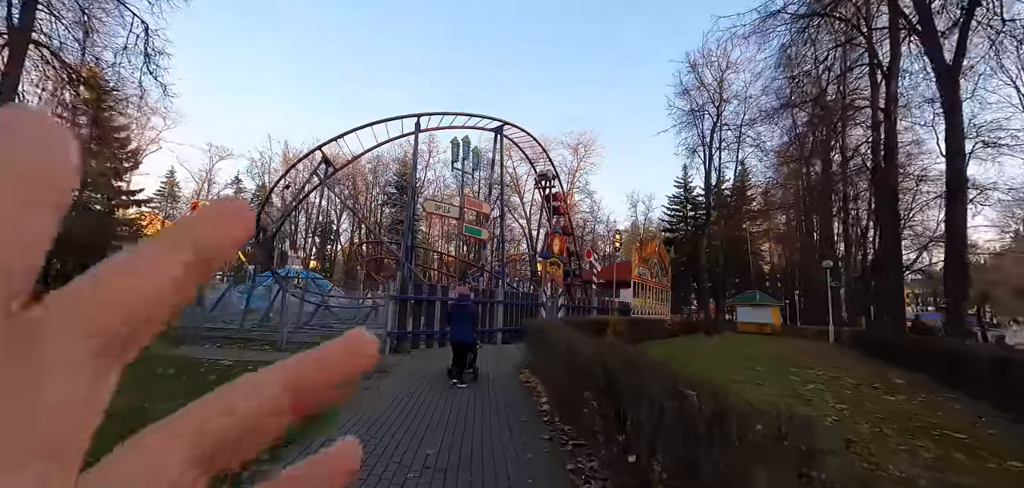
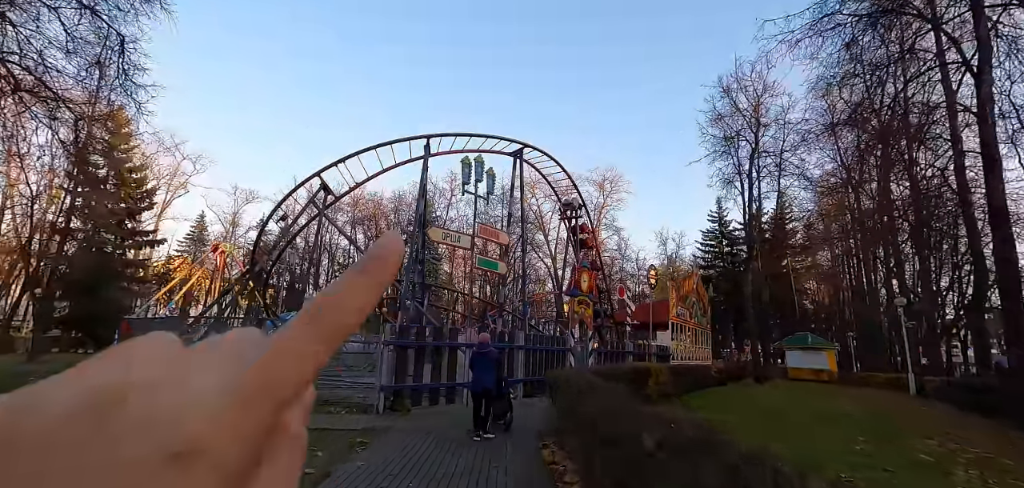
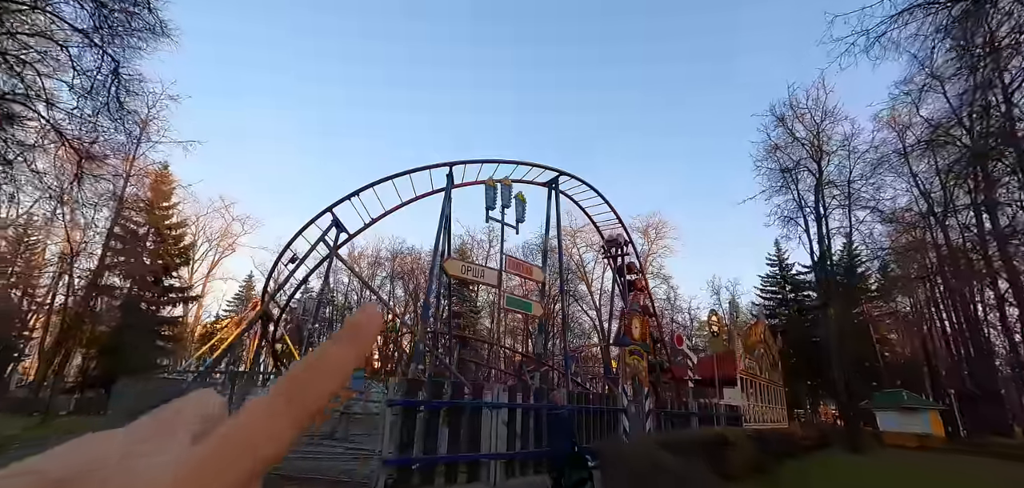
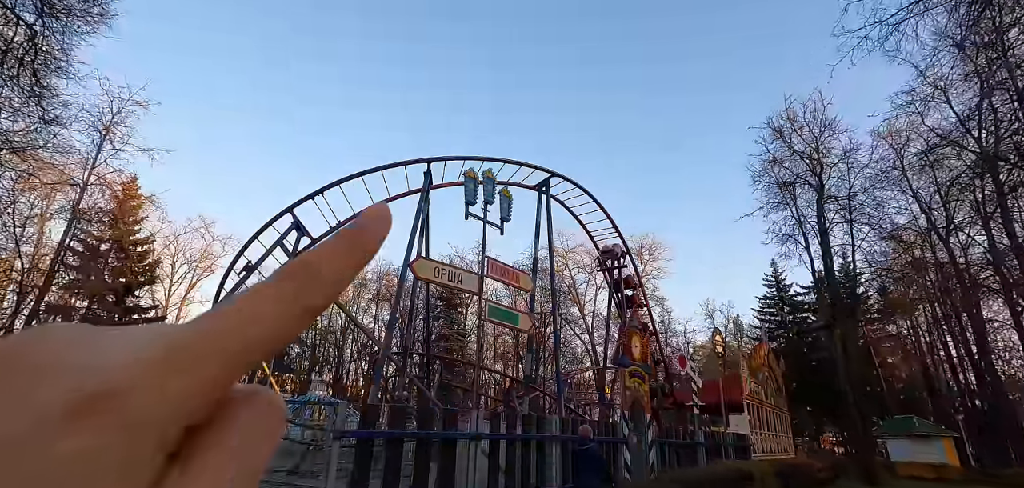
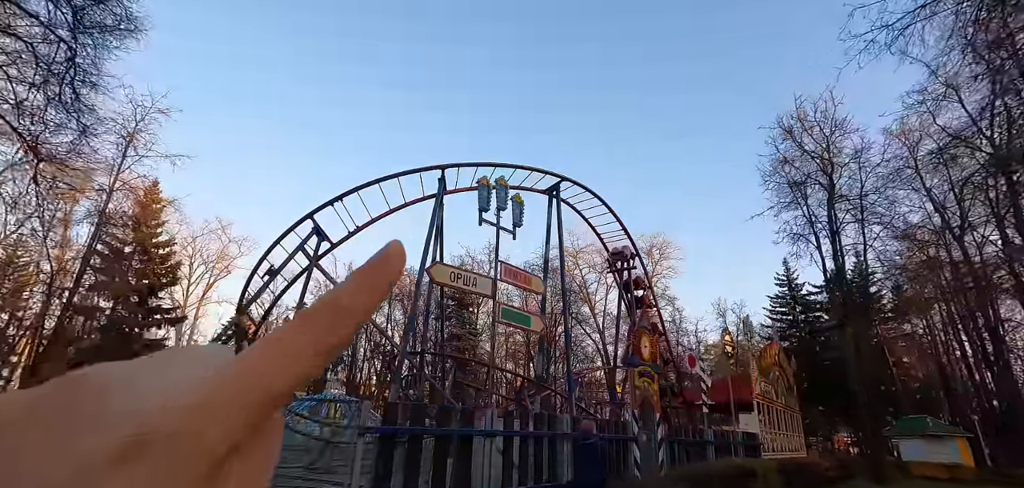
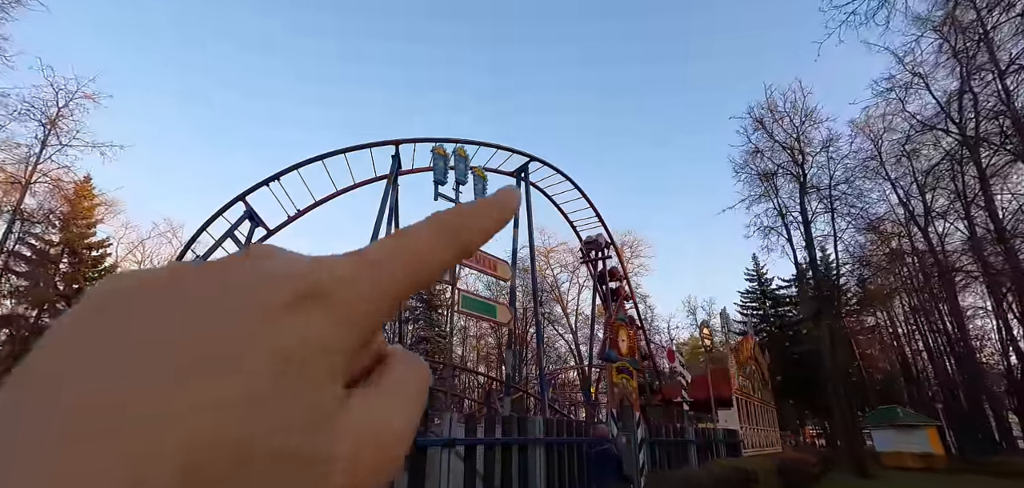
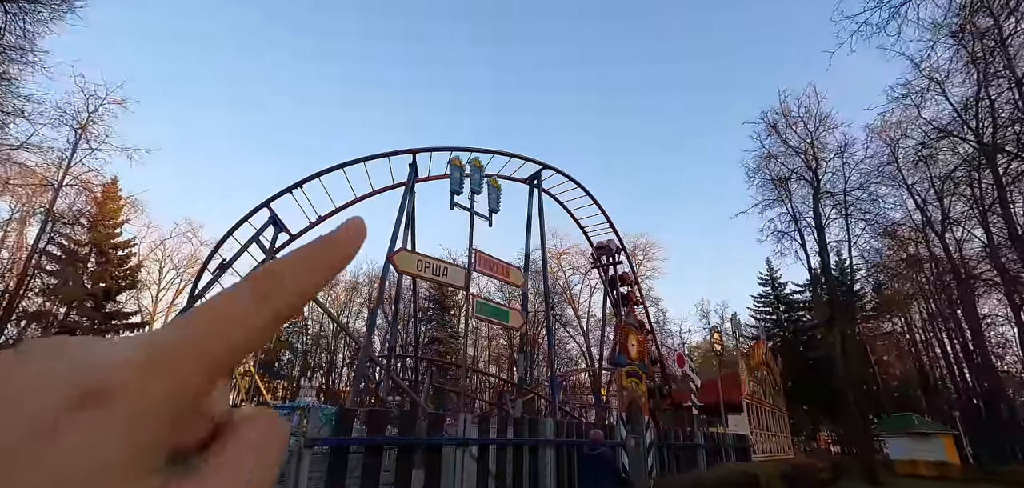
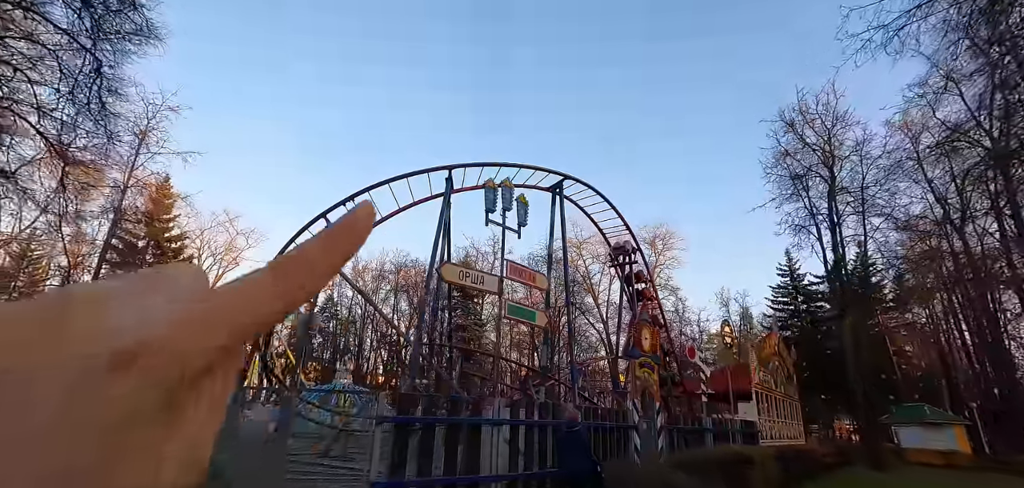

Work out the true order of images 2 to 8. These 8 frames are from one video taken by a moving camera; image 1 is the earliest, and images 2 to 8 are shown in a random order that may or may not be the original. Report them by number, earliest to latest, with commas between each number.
2, 3, 8, 5, 4, 7, 6
